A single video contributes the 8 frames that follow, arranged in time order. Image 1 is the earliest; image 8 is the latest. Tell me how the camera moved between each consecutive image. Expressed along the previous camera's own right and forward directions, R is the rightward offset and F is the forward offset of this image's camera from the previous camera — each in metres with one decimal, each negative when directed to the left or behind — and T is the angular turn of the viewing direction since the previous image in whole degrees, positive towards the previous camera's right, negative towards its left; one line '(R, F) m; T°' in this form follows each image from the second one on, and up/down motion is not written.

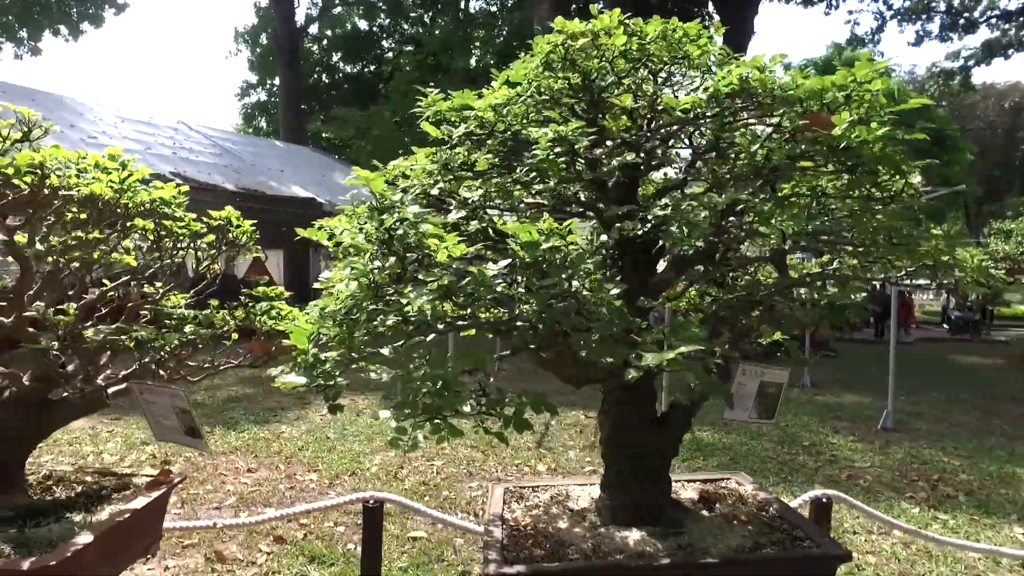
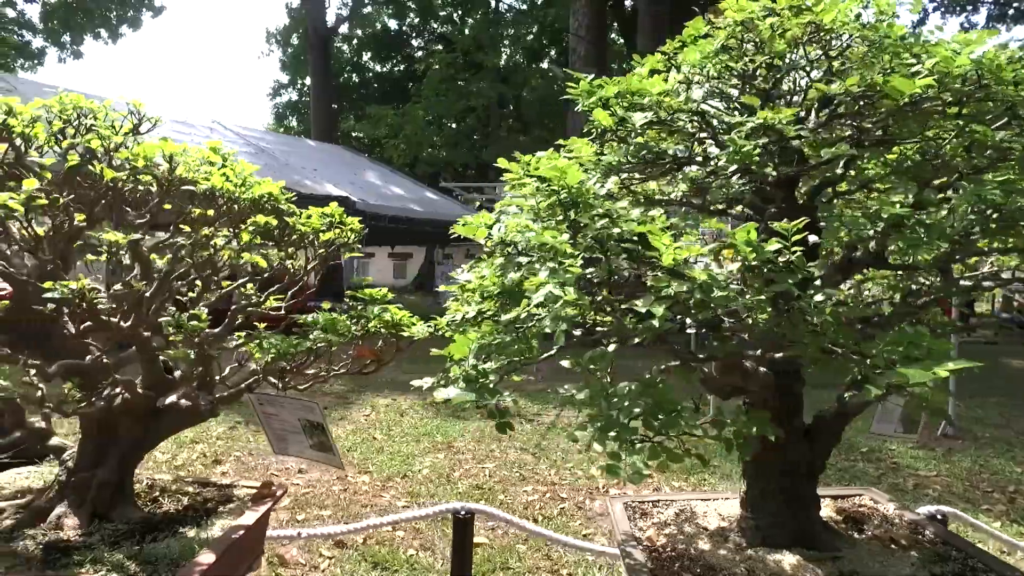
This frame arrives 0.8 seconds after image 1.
(-0.5, +0.2) m; -2°
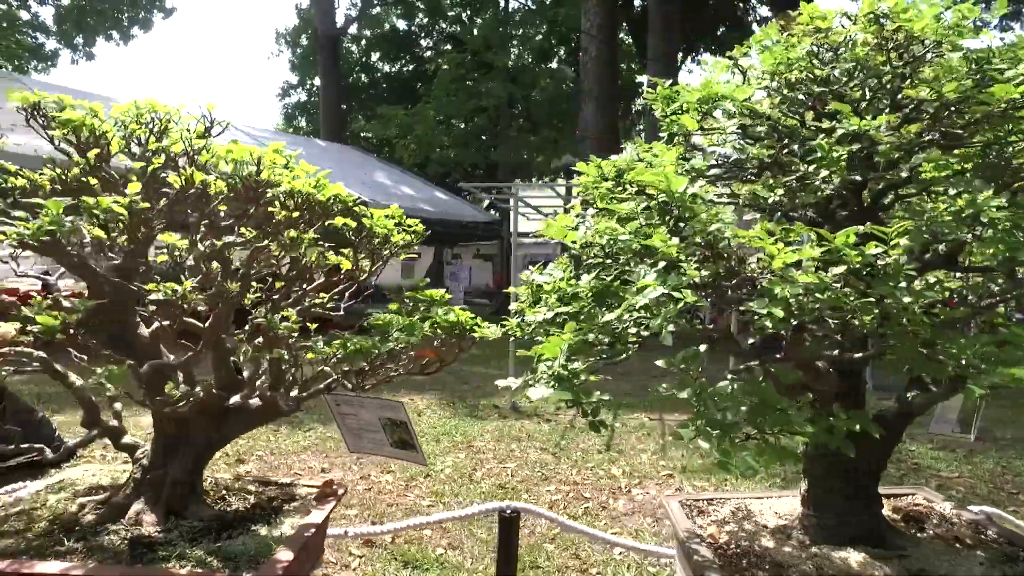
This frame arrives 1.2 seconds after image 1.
(-0.2, 0.0) m; 0°
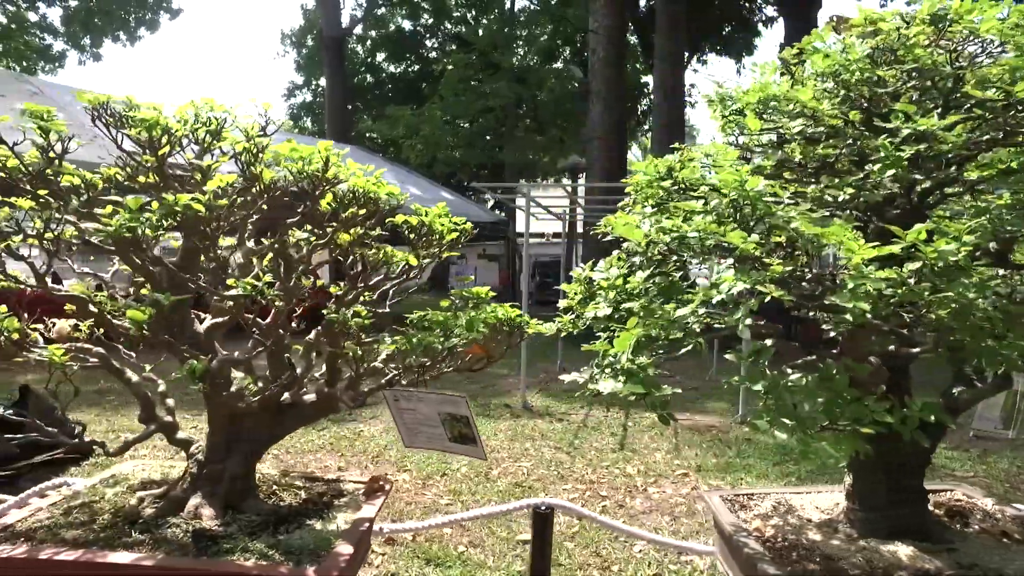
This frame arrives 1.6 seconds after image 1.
(-0.2, 0.0) m; 0°
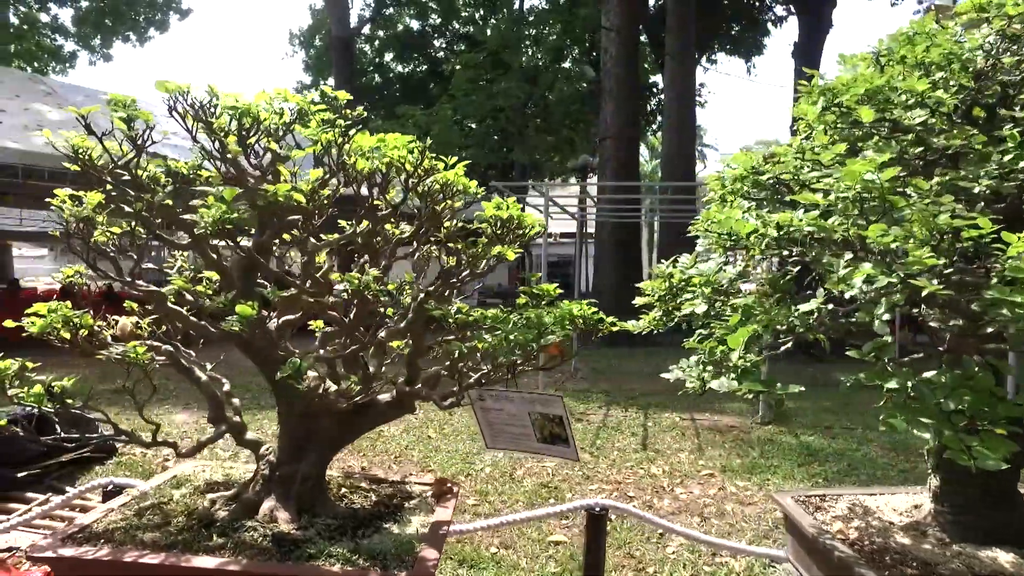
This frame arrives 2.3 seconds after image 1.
(-0.3, +0.1) m; 0°
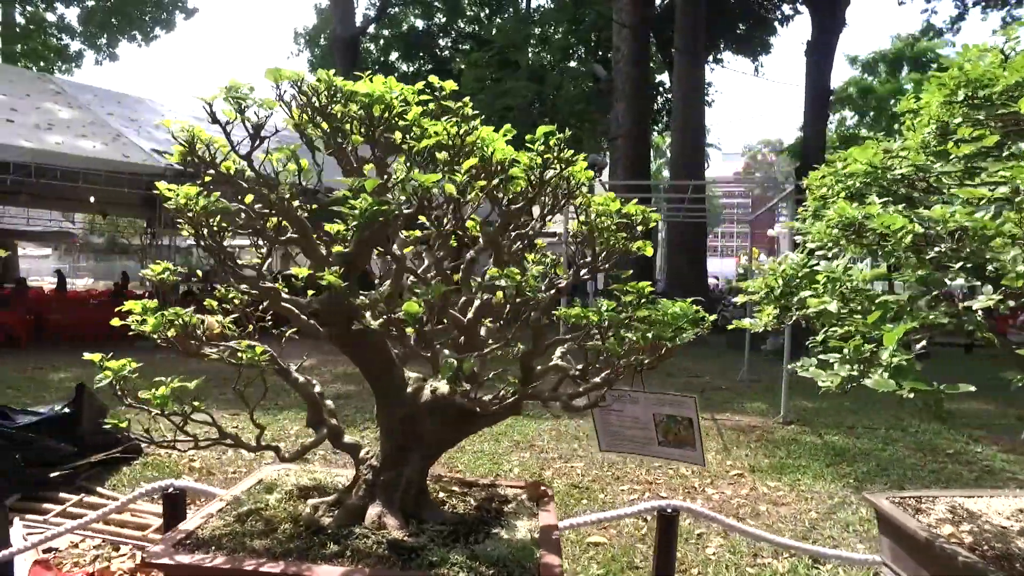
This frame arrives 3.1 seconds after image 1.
(-0.4, +0.1) m; 0°
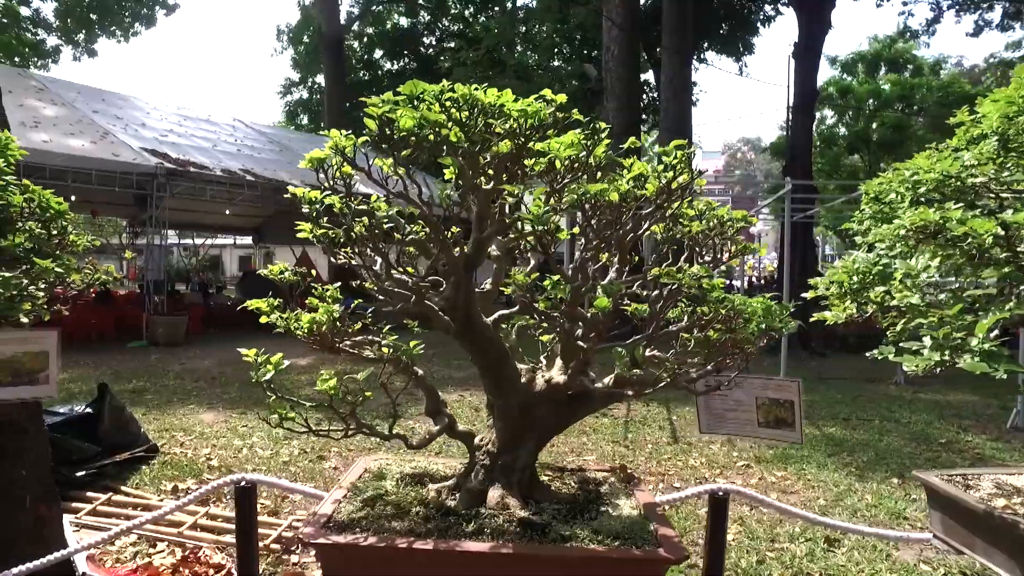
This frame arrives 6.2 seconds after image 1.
(-0.5, -0.2) m; +2°
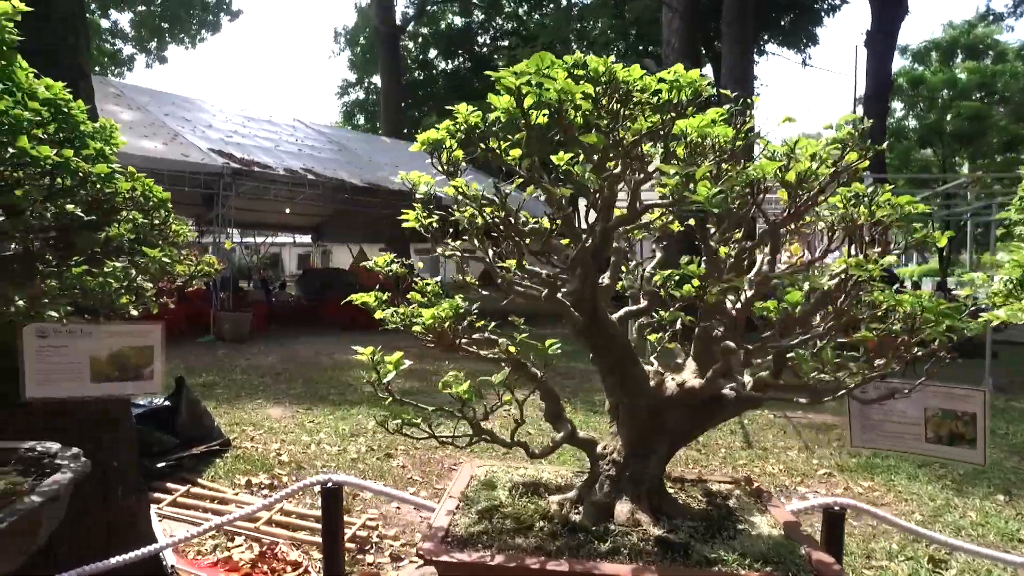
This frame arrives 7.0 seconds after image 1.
(-0.3, +0.2) m; -4°
